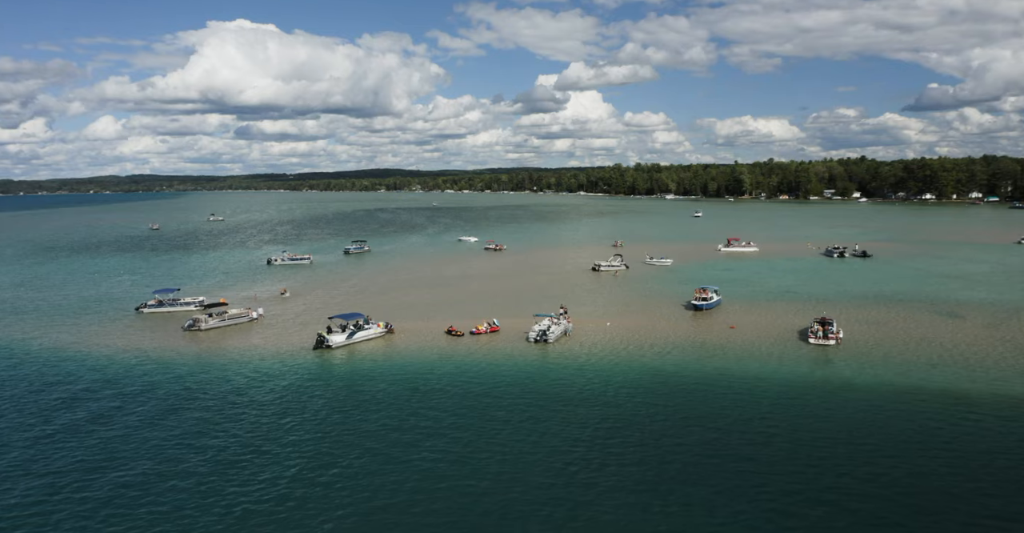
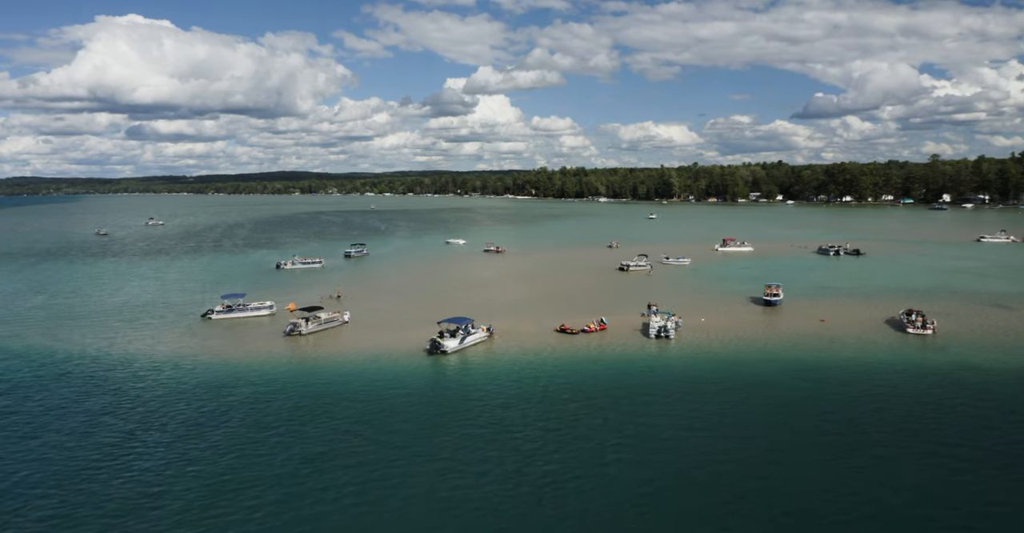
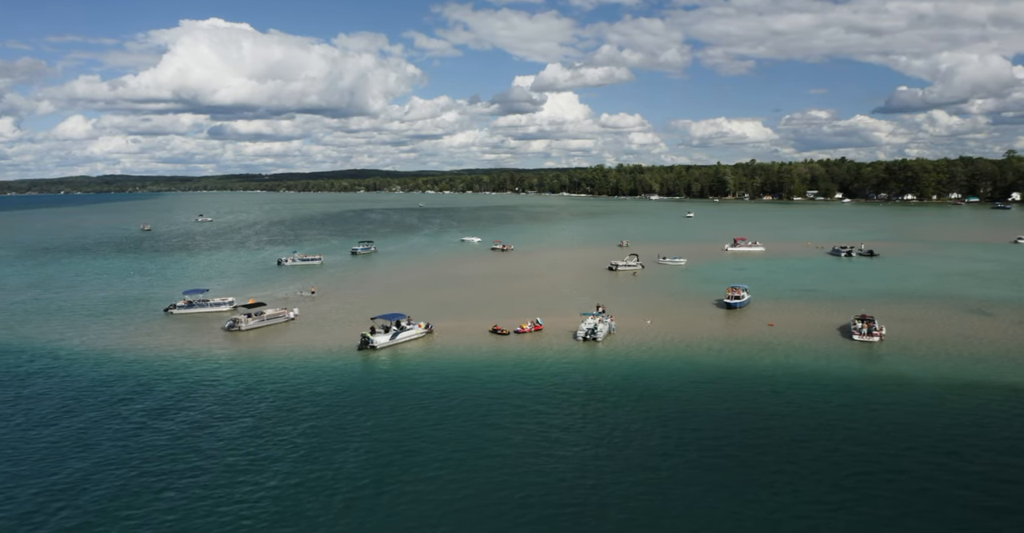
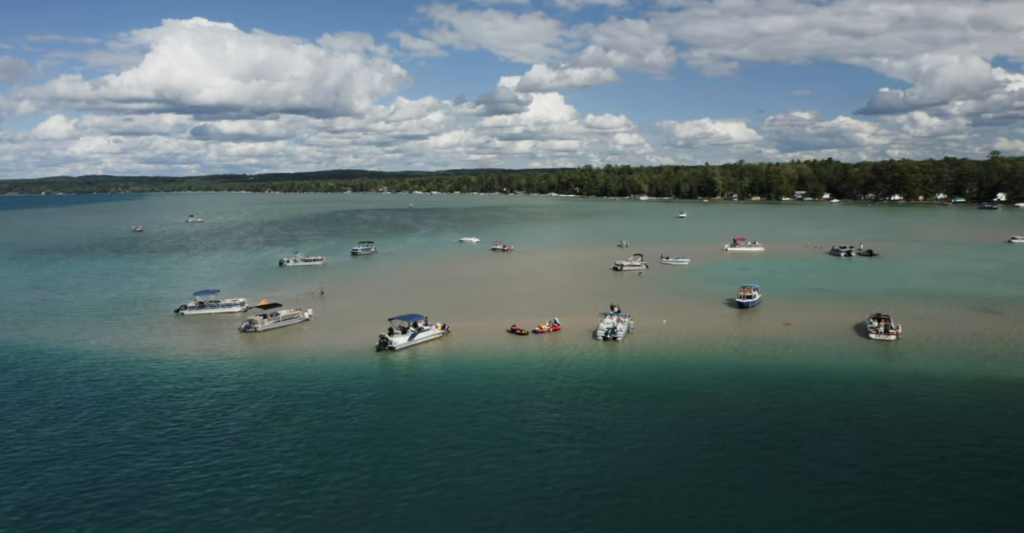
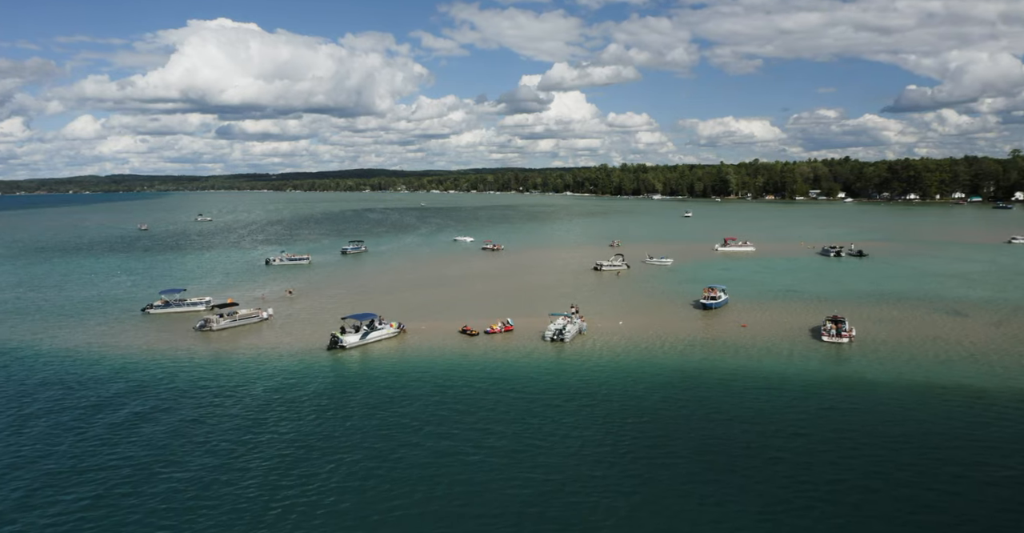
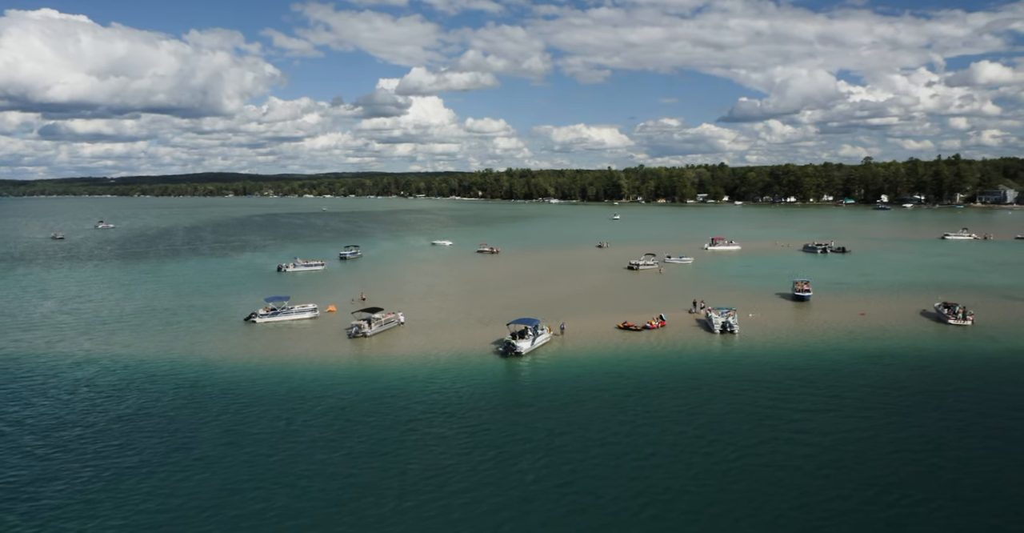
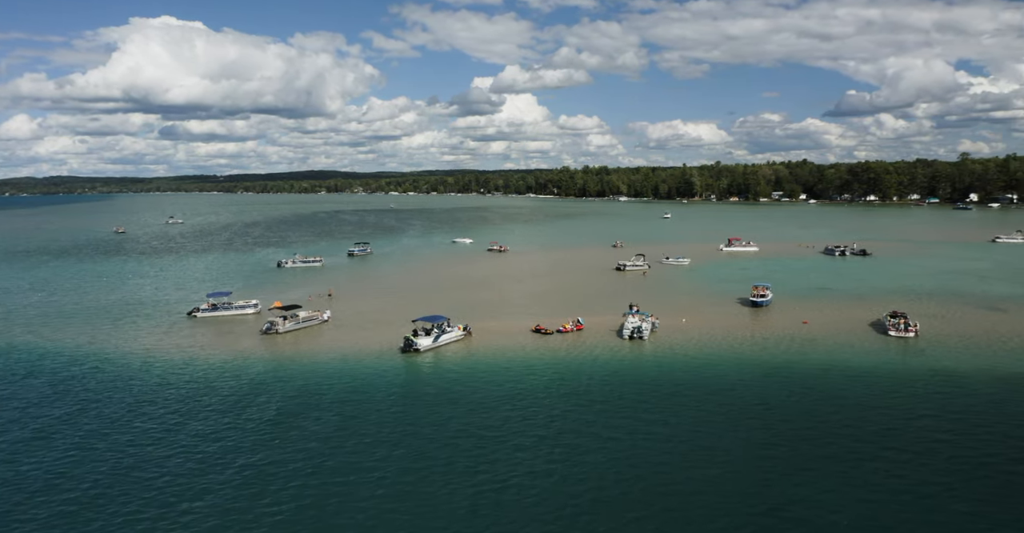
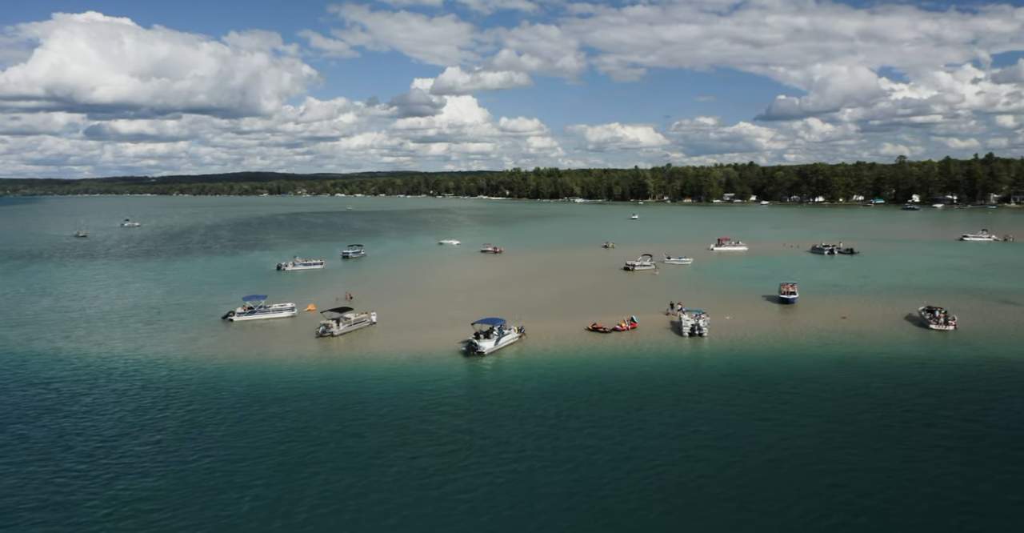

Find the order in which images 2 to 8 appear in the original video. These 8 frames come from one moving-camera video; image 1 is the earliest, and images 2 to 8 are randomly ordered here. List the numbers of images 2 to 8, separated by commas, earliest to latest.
5, 3, 4, 7, 2, 8, 6
